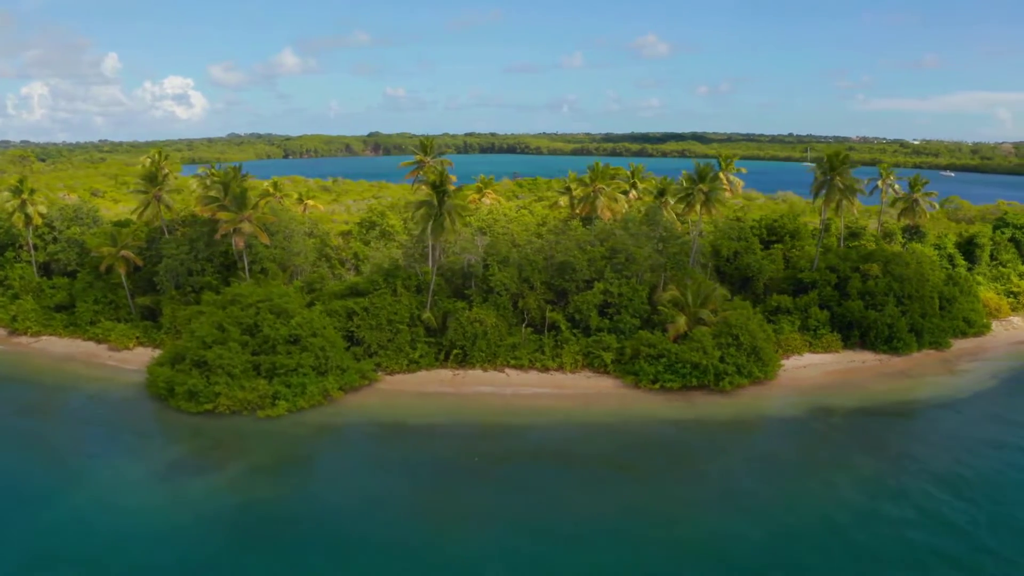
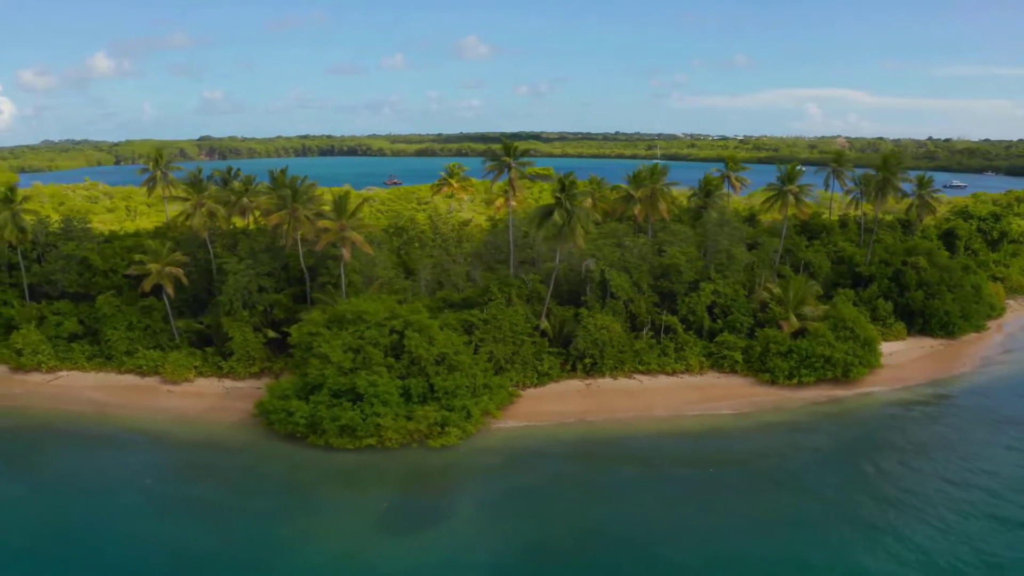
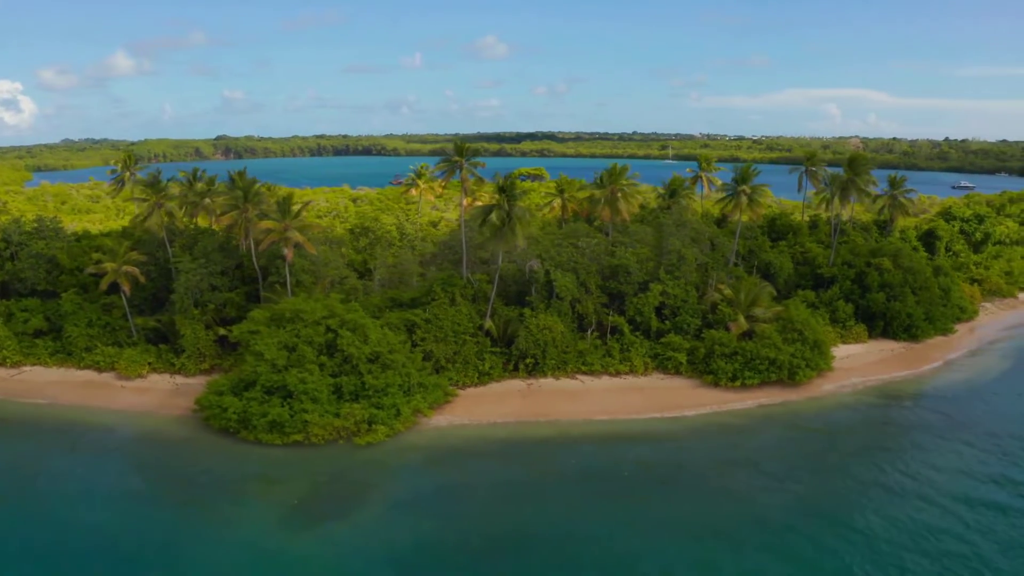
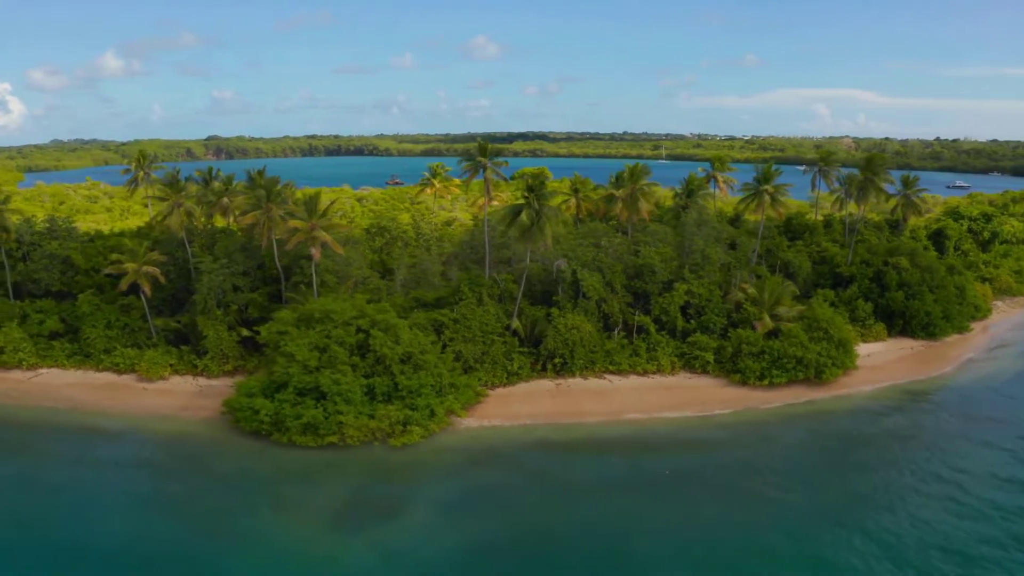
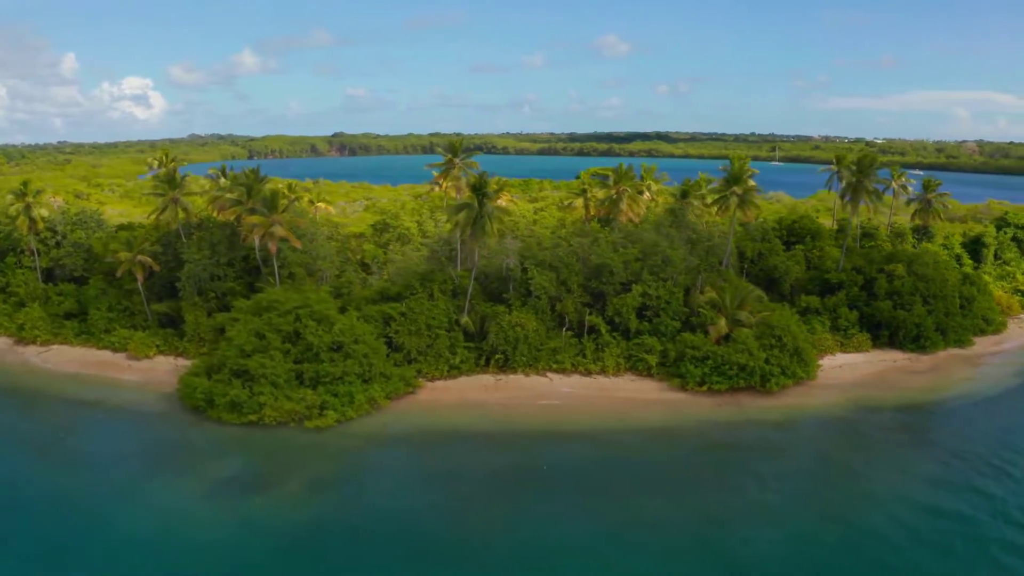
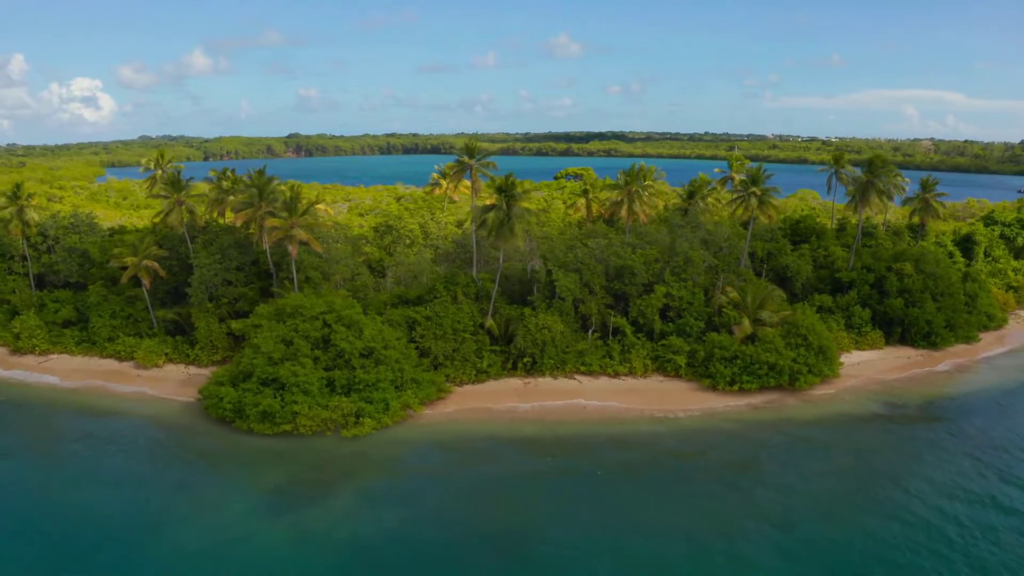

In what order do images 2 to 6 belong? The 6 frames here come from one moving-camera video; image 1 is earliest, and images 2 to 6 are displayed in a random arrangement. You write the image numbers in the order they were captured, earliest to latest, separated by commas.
5, 6, 3, 4, 2
